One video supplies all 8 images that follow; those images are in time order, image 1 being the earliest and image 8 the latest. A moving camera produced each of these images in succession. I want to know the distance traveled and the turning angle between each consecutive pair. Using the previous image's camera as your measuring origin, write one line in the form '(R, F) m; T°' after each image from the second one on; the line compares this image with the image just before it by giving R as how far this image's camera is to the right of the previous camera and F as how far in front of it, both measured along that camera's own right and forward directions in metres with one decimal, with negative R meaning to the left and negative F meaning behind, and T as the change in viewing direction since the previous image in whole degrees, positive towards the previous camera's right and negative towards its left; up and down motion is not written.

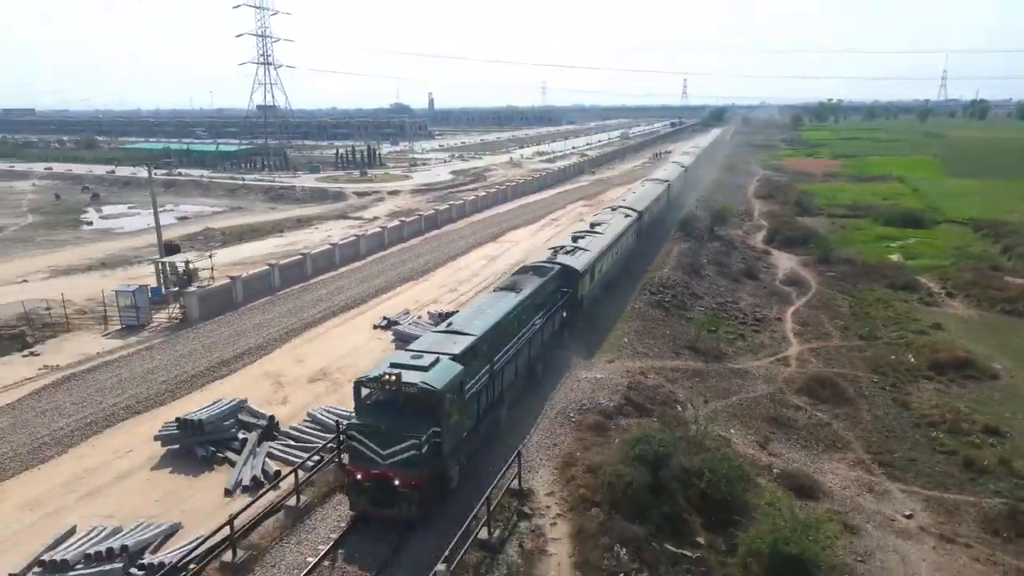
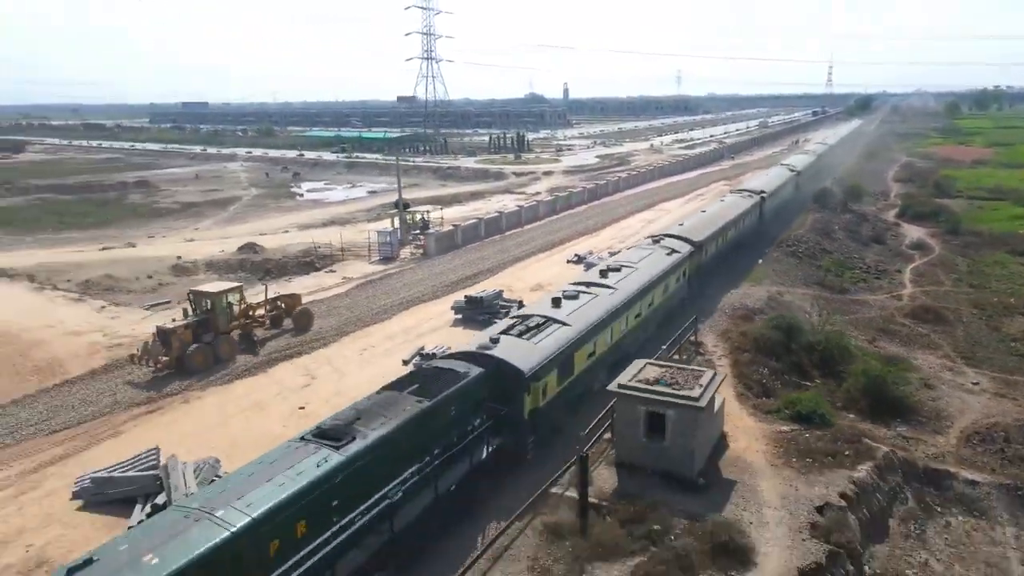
(-1.6, -8.6) m; -9°
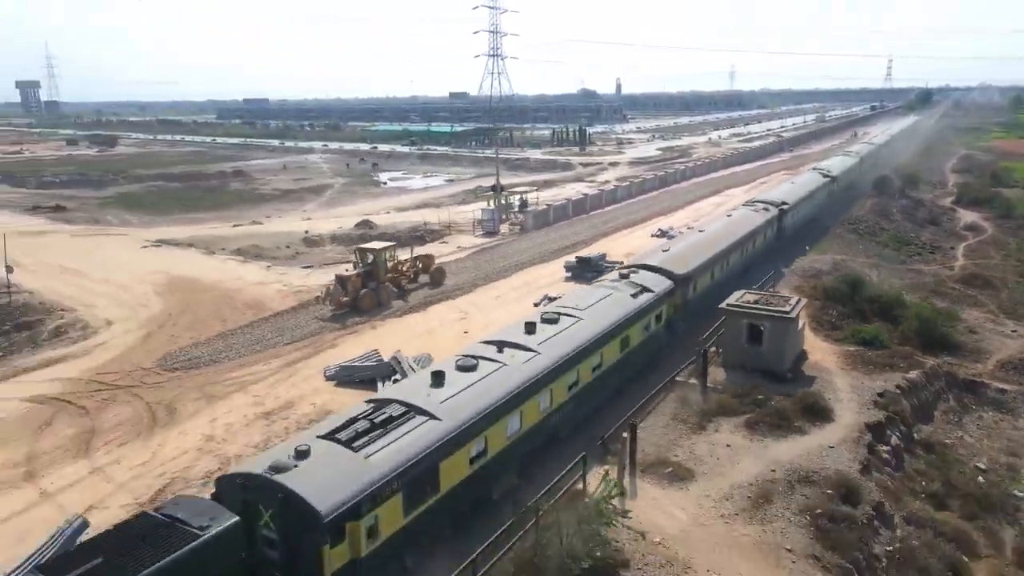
(-2.3, -5.2) m; -4°
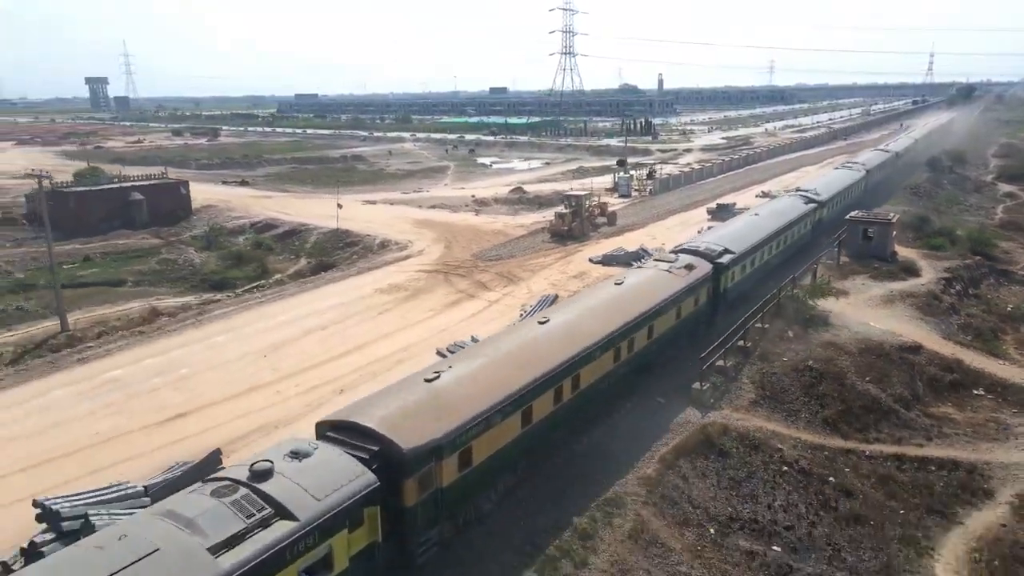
(-7.1, -12.1) m; -2°
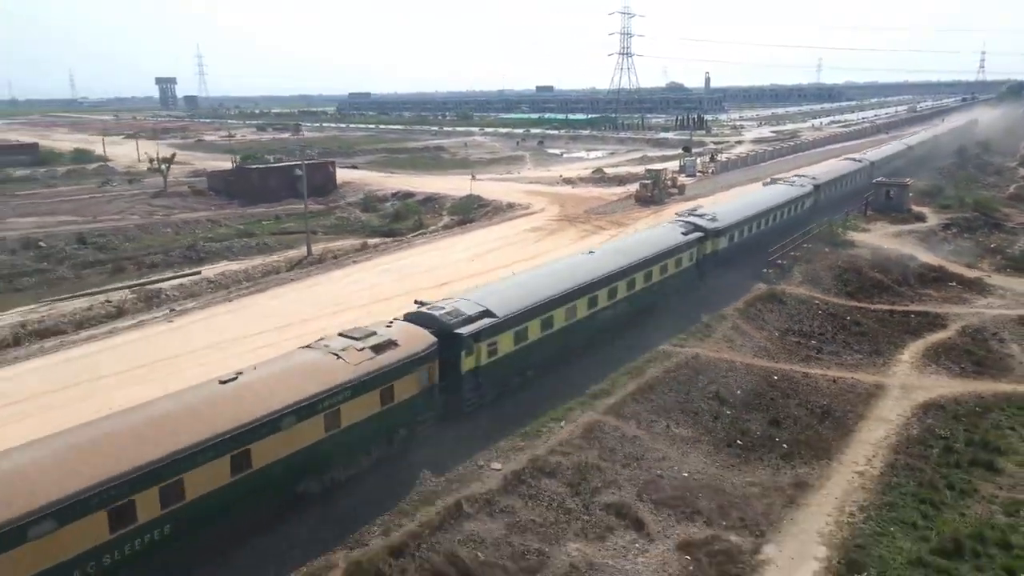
(-3.6, -11.0) m; -3°
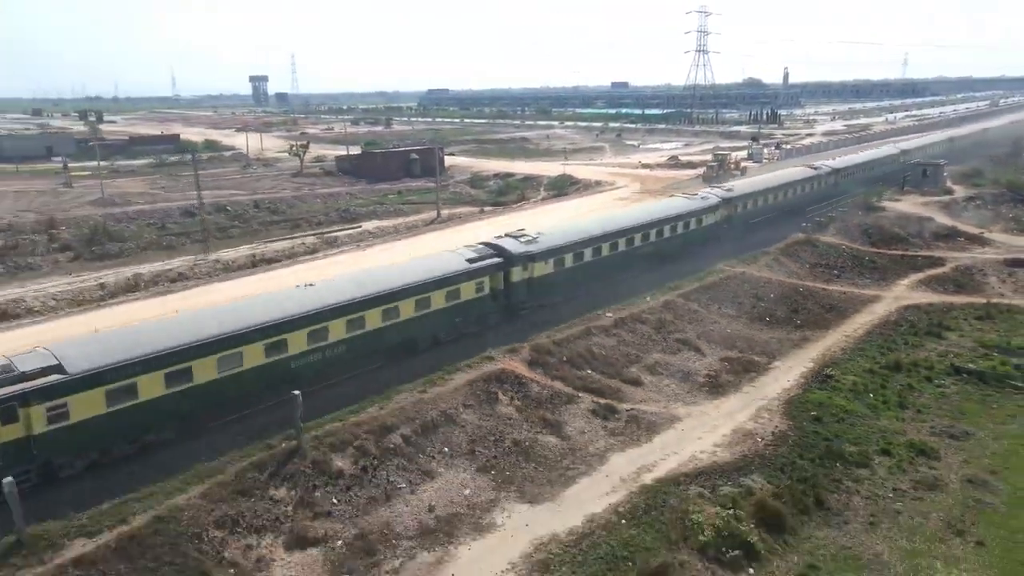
(-1.2, -9.3) m; -5°
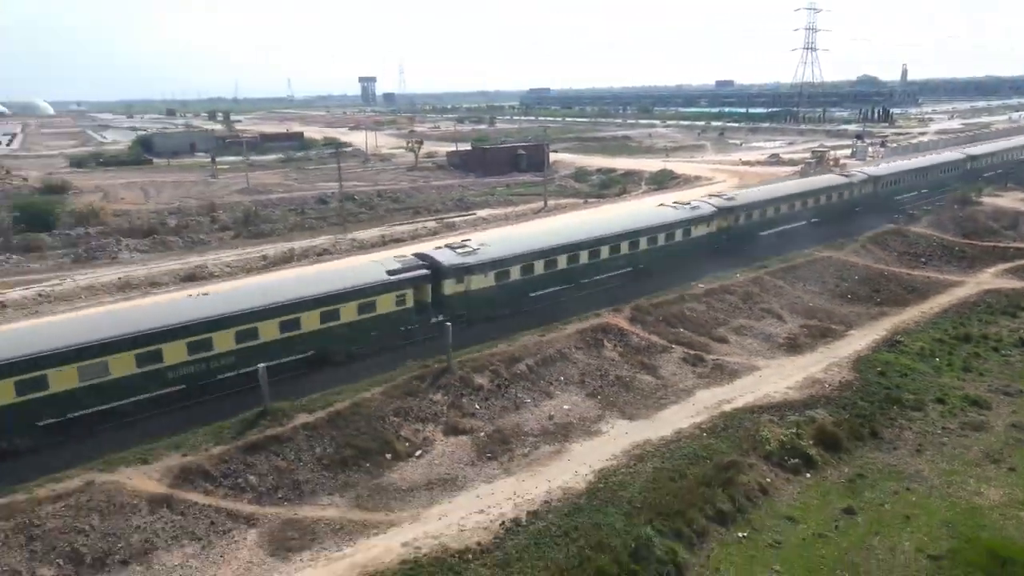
(-0.3, -3.9) m; -7°
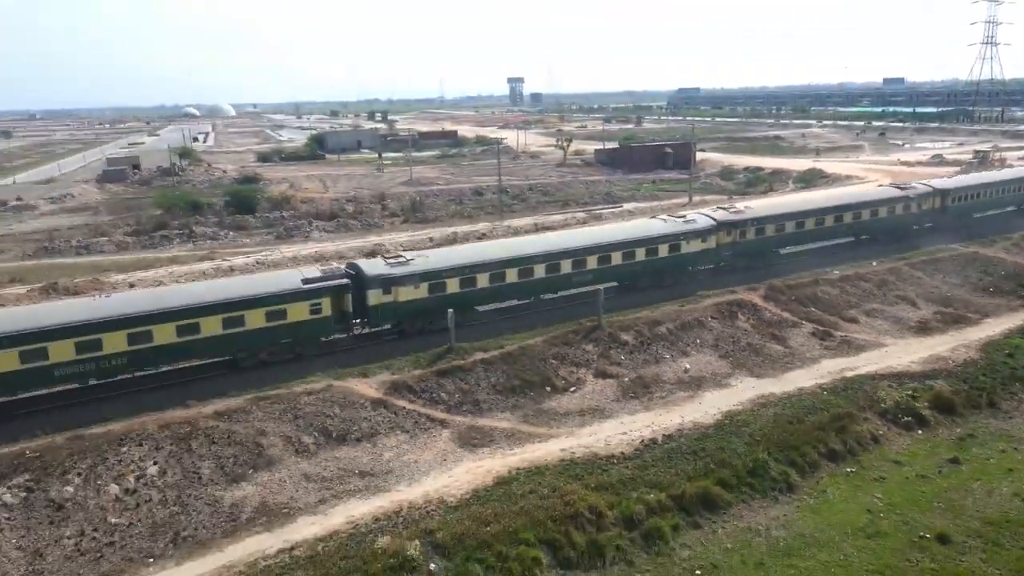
(-0.1, -3.4) m; -11°
